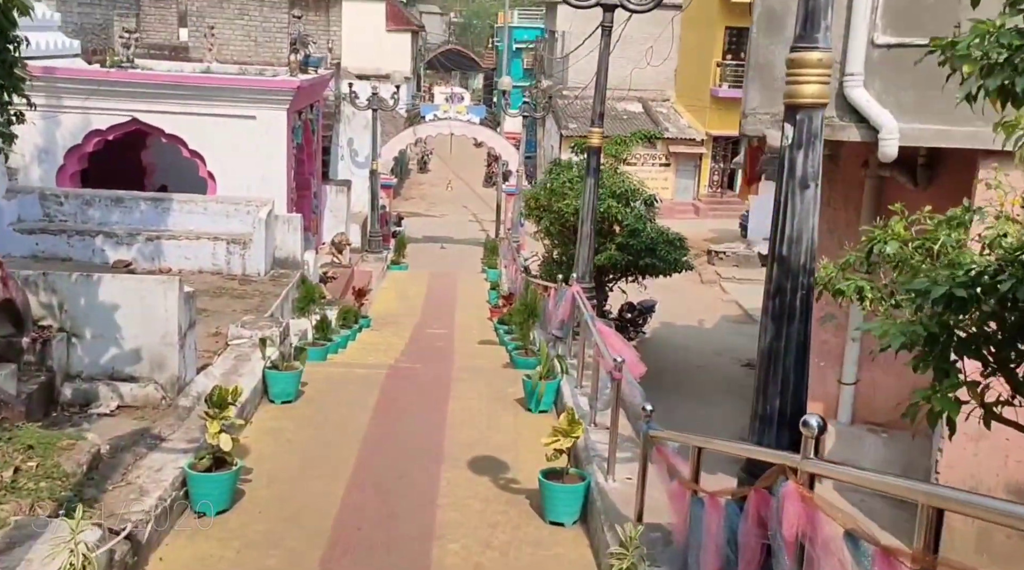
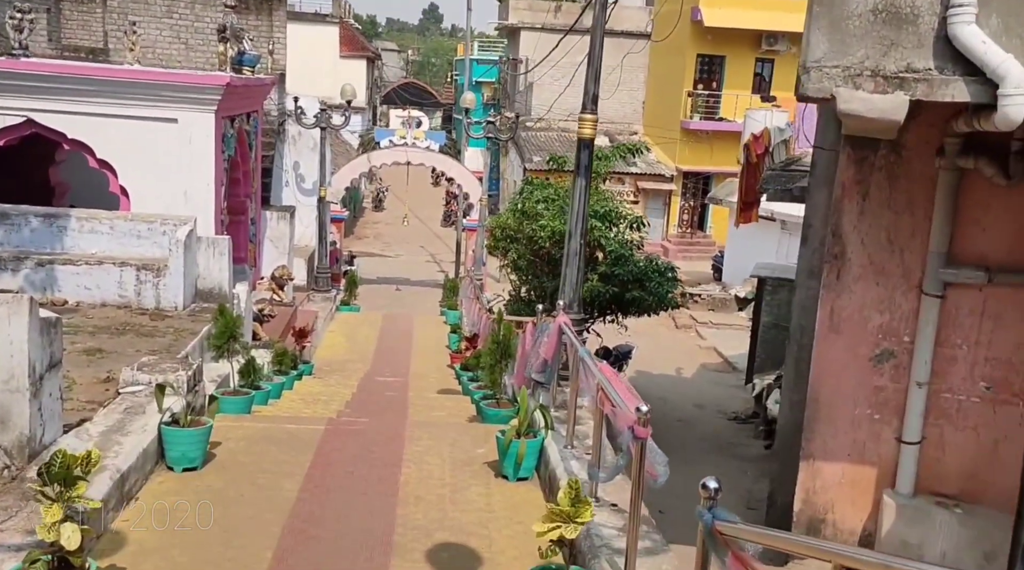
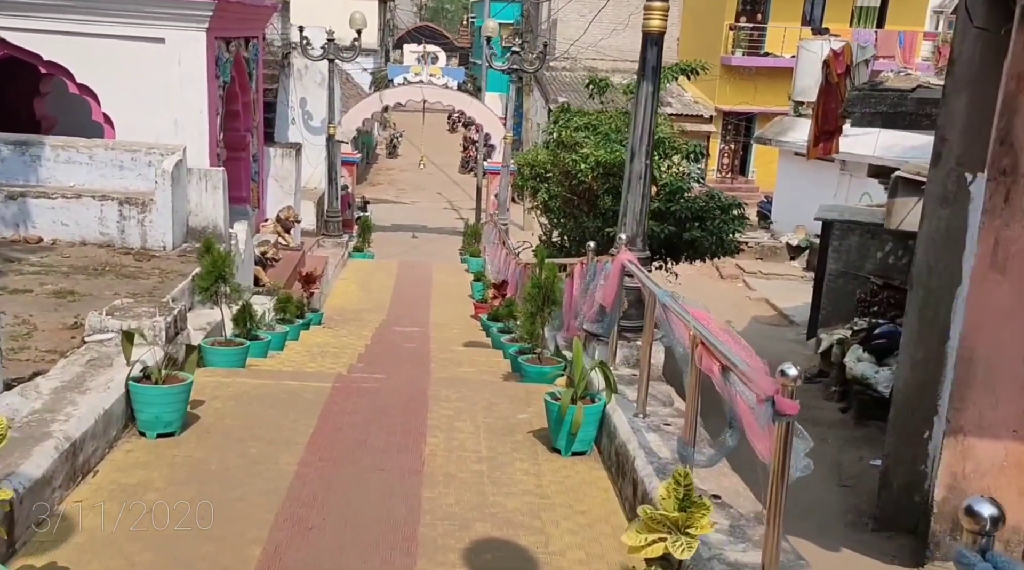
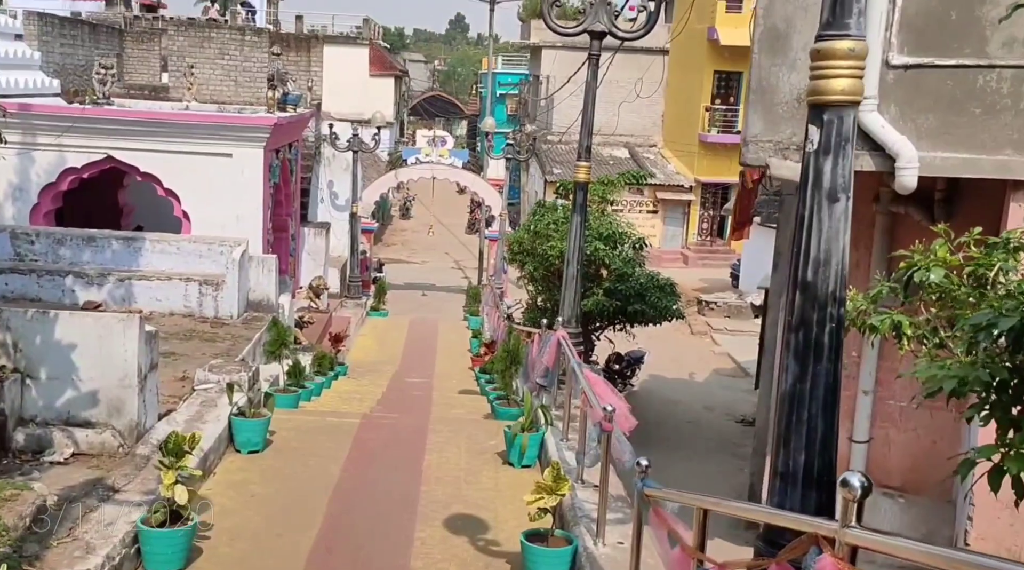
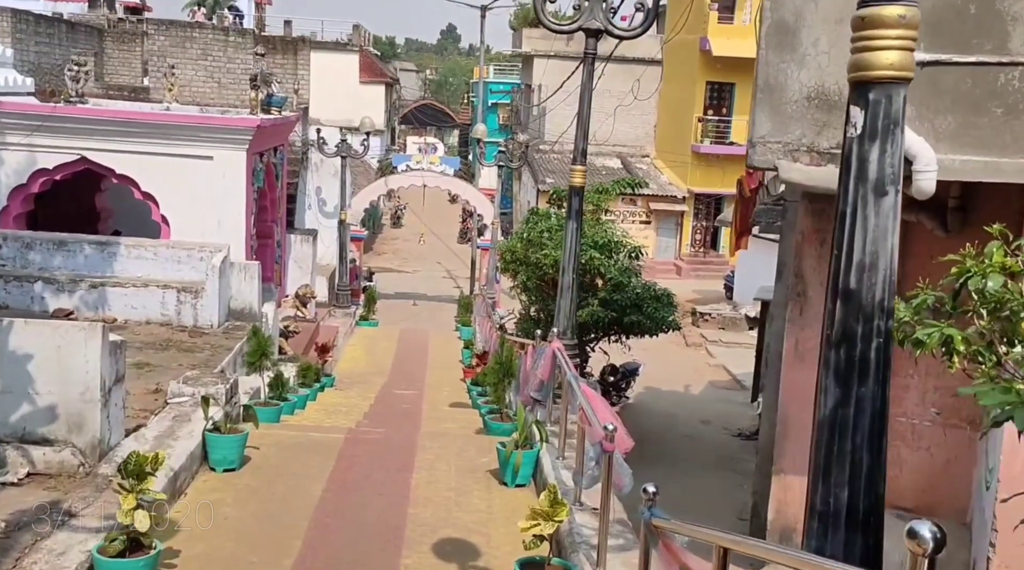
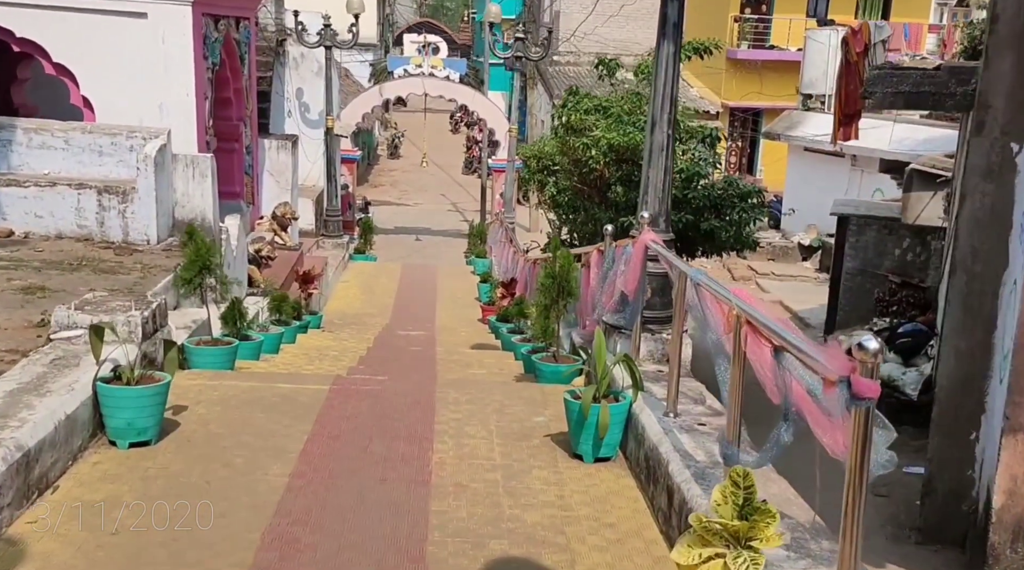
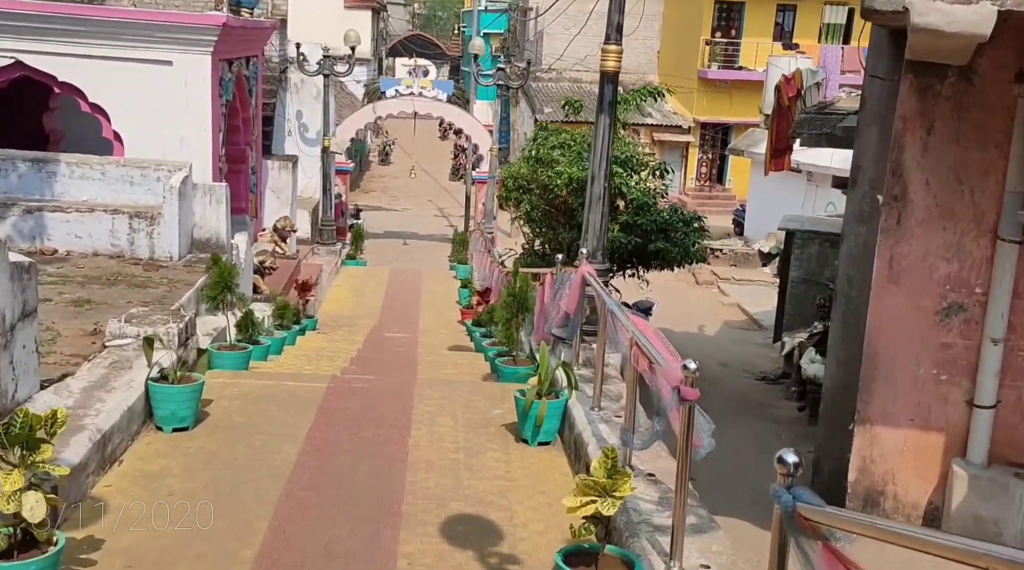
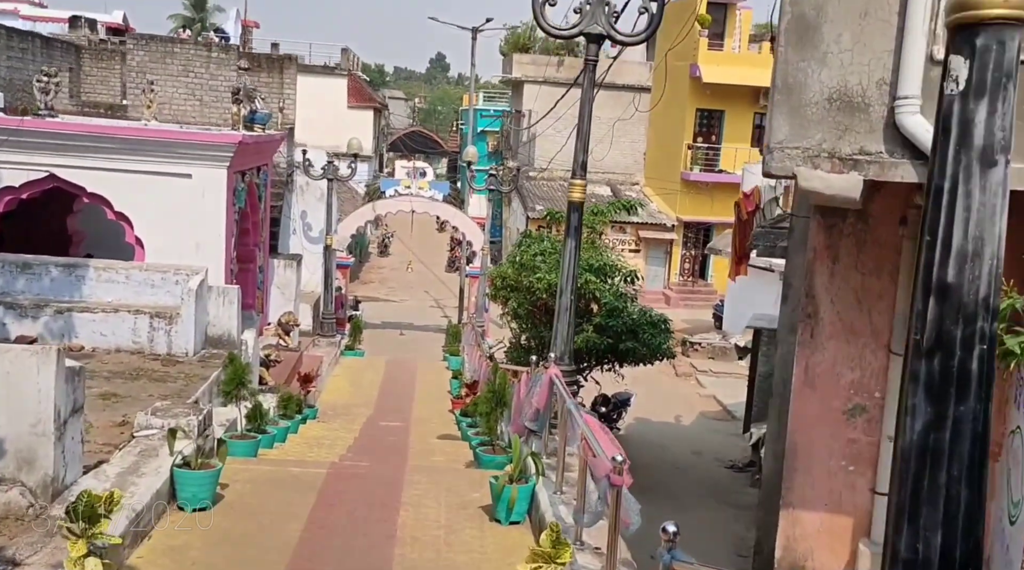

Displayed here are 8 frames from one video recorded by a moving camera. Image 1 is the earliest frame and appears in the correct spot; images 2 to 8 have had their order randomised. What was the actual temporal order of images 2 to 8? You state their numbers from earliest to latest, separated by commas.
4, 5, 8, 2, 7, 3, 6
